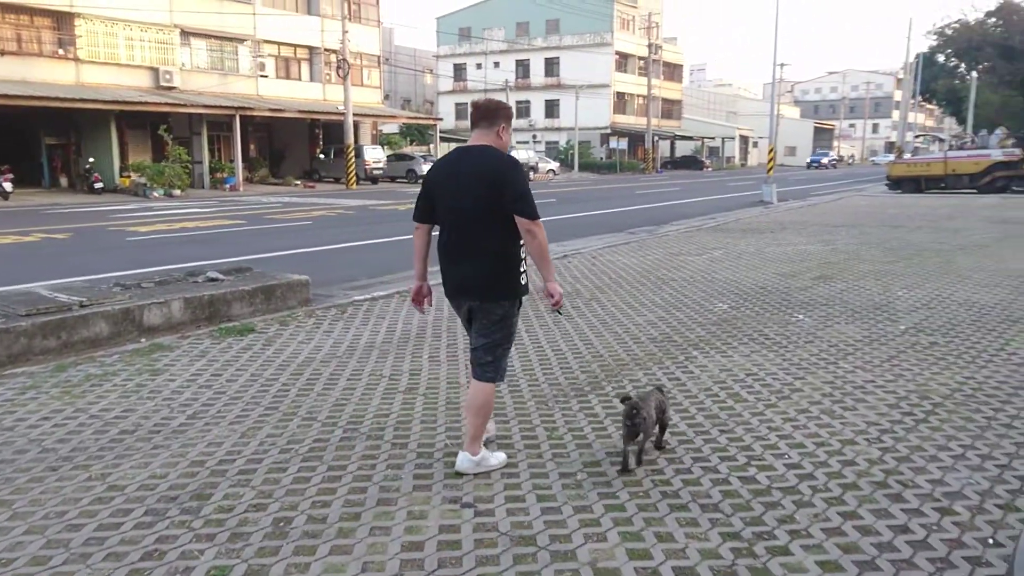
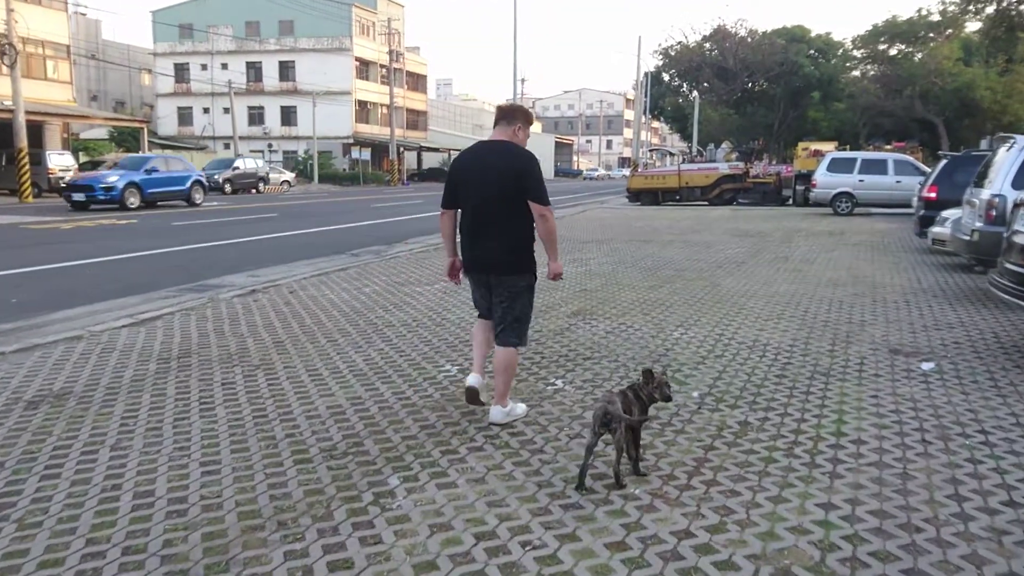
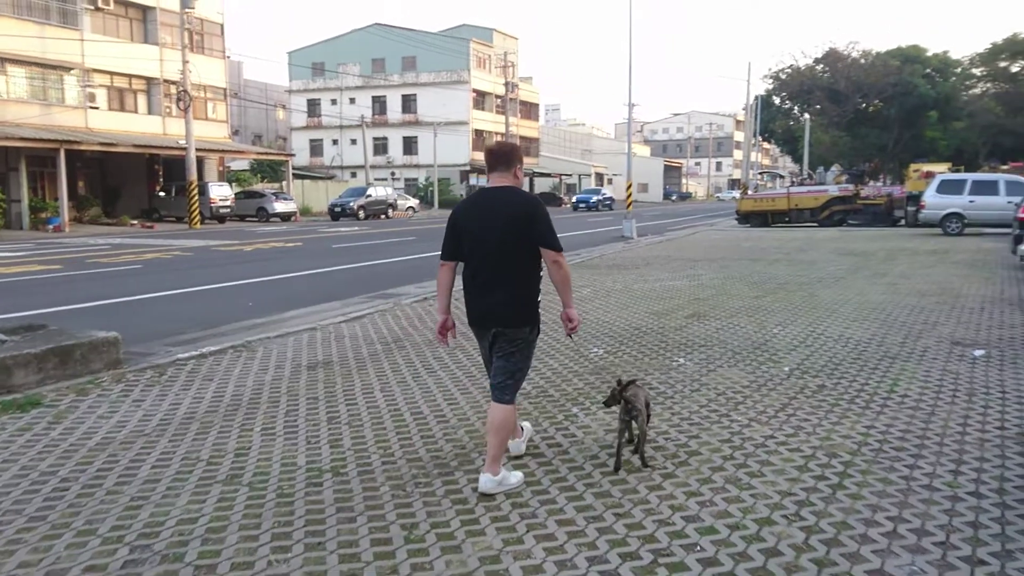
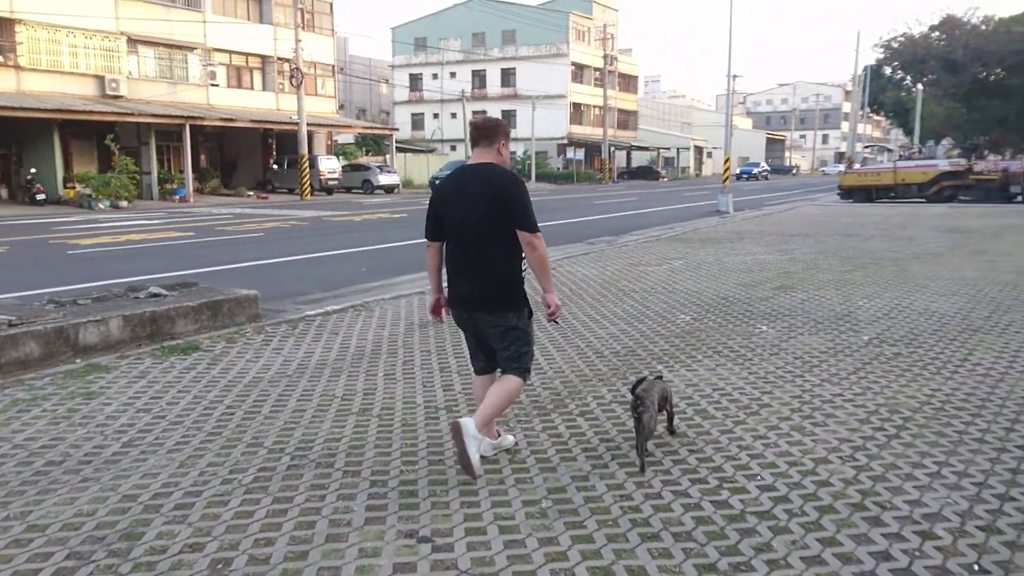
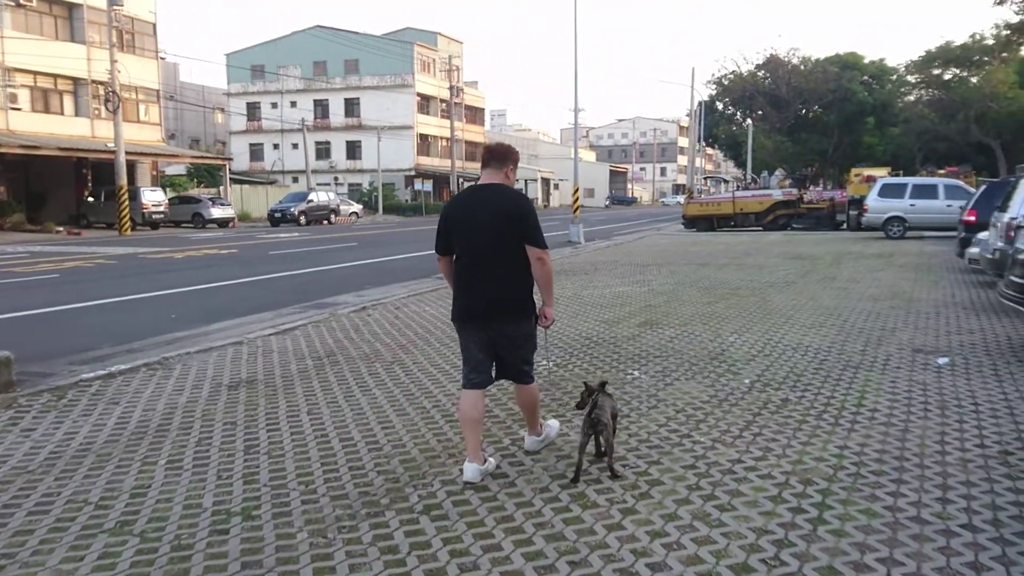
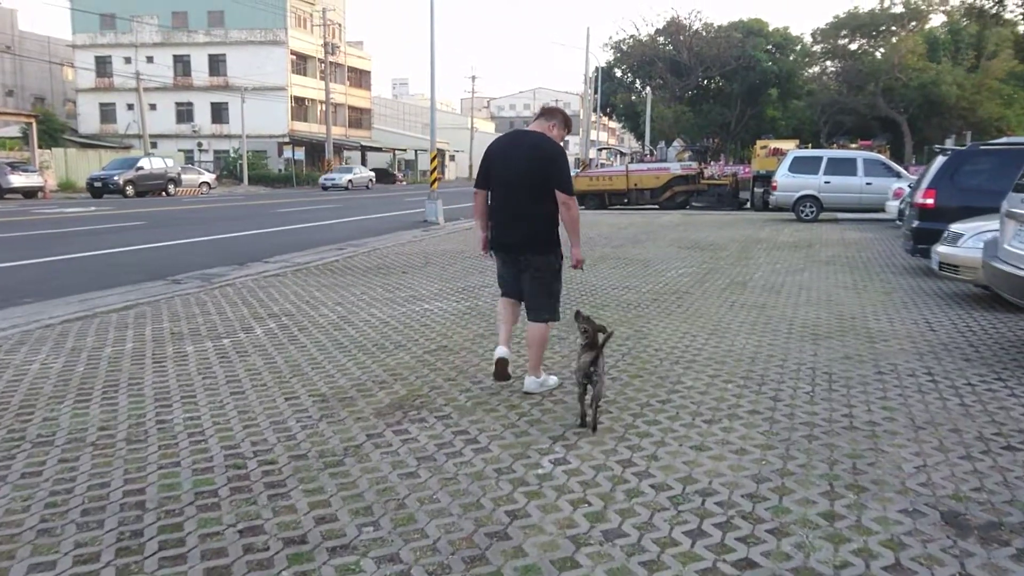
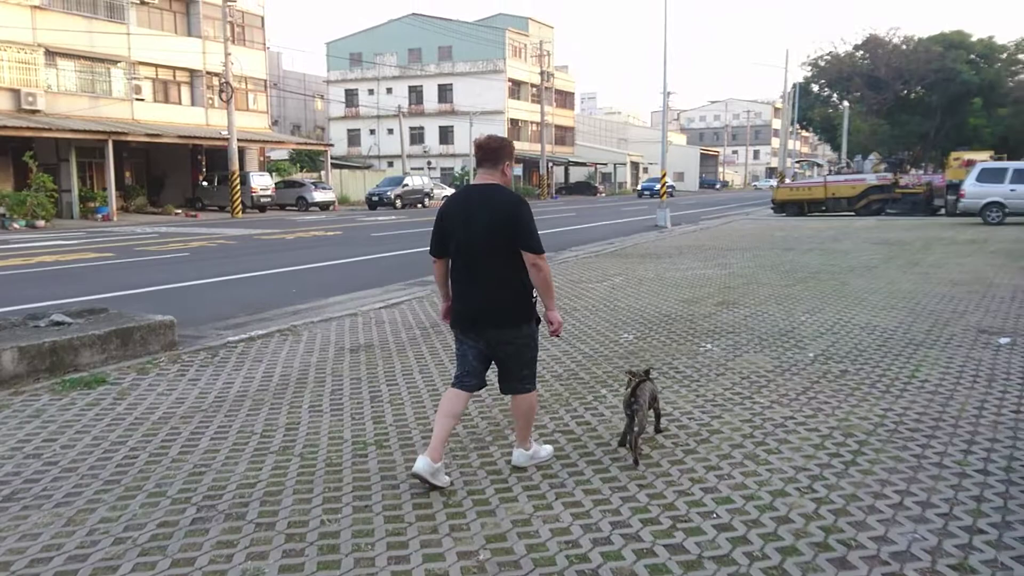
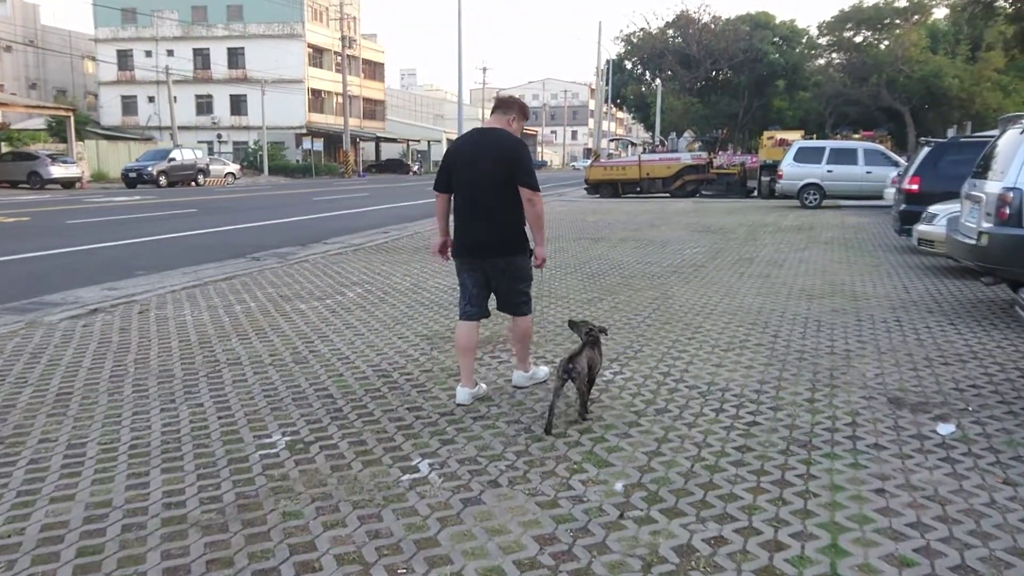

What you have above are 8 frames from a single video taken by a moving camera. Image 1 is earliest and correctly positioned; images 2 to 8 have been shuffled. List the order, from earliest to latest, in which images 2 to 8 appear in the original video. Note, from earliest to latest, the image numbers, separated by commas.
4, 7, 3, 5, 2, 8, 6
